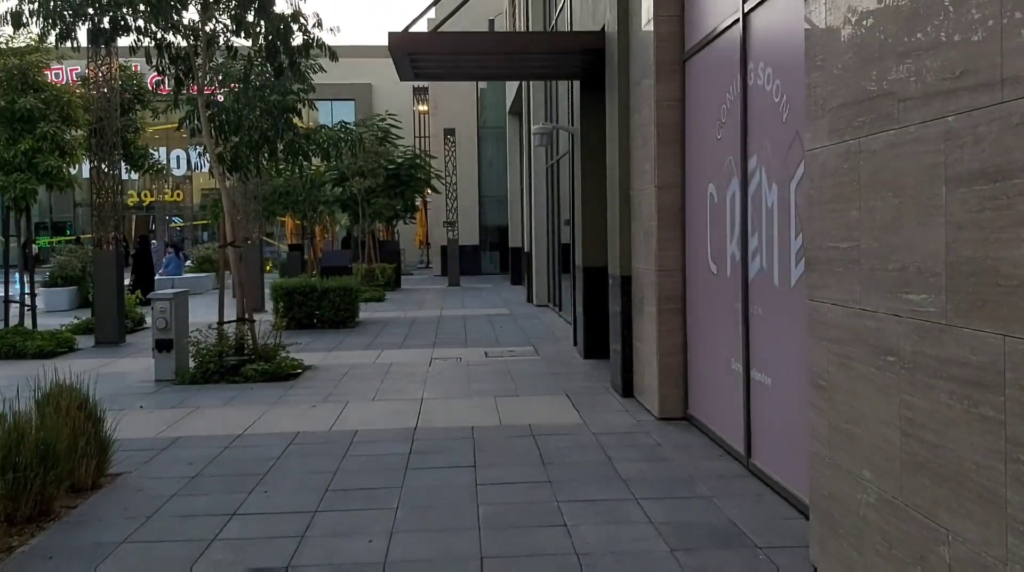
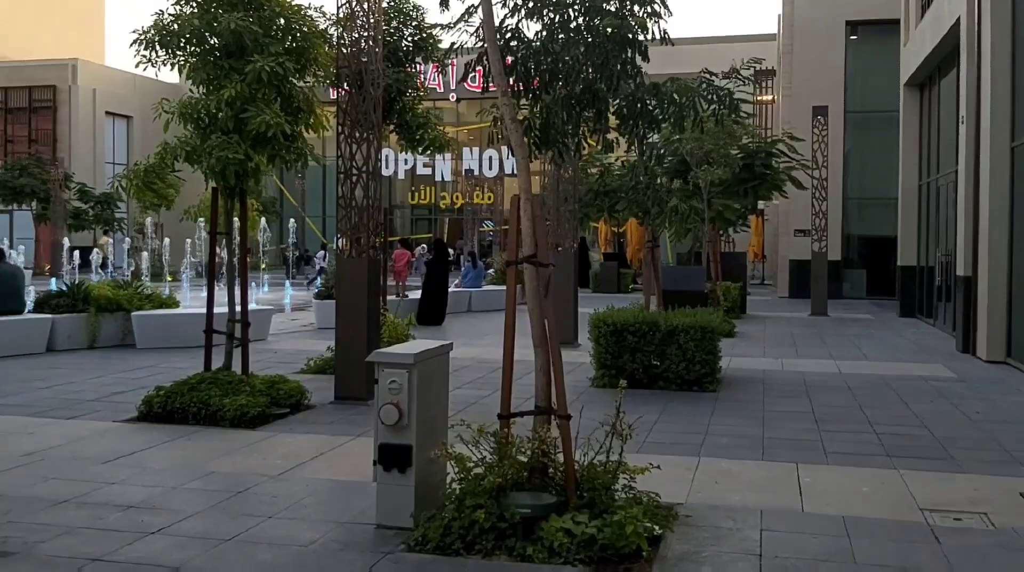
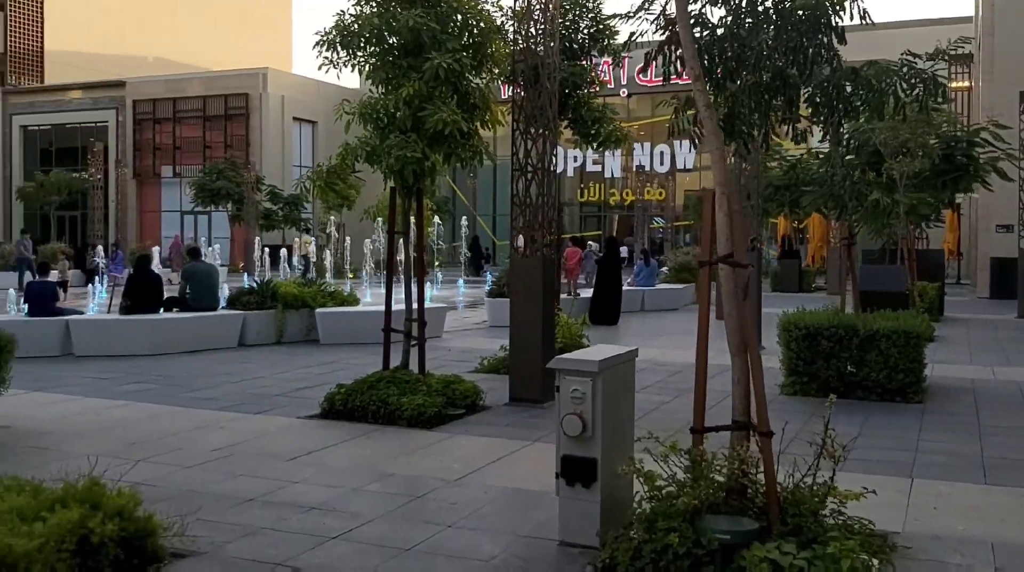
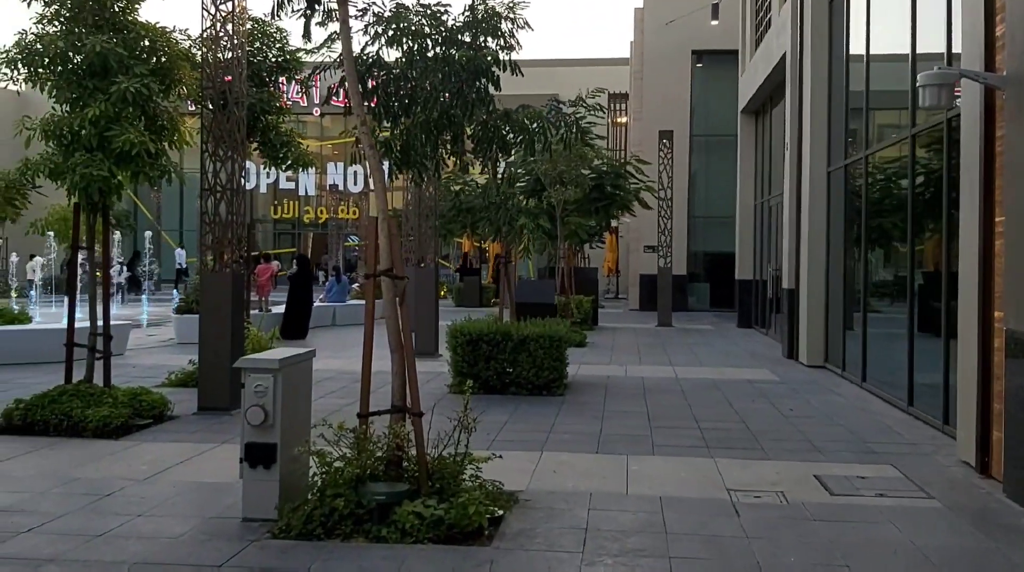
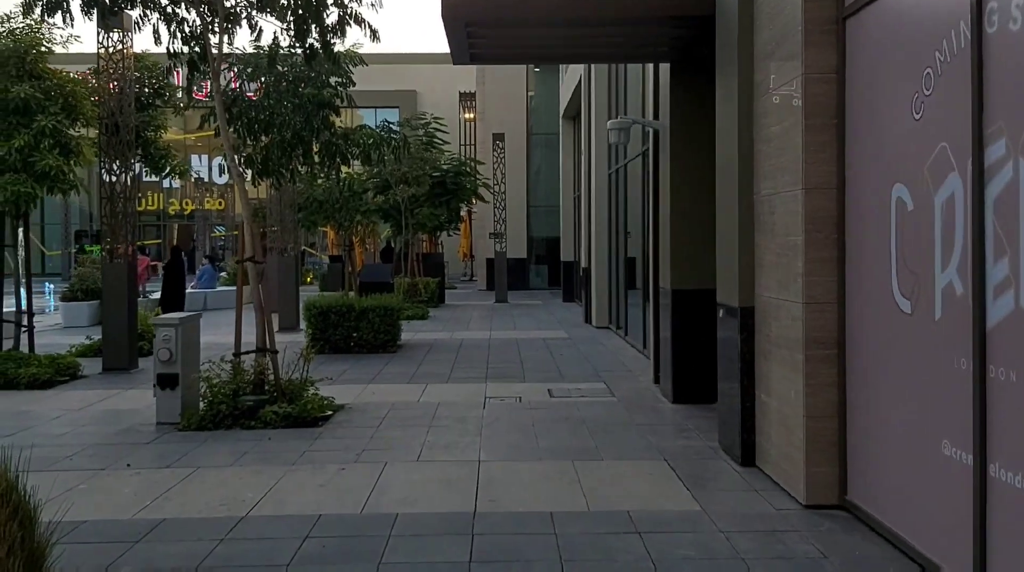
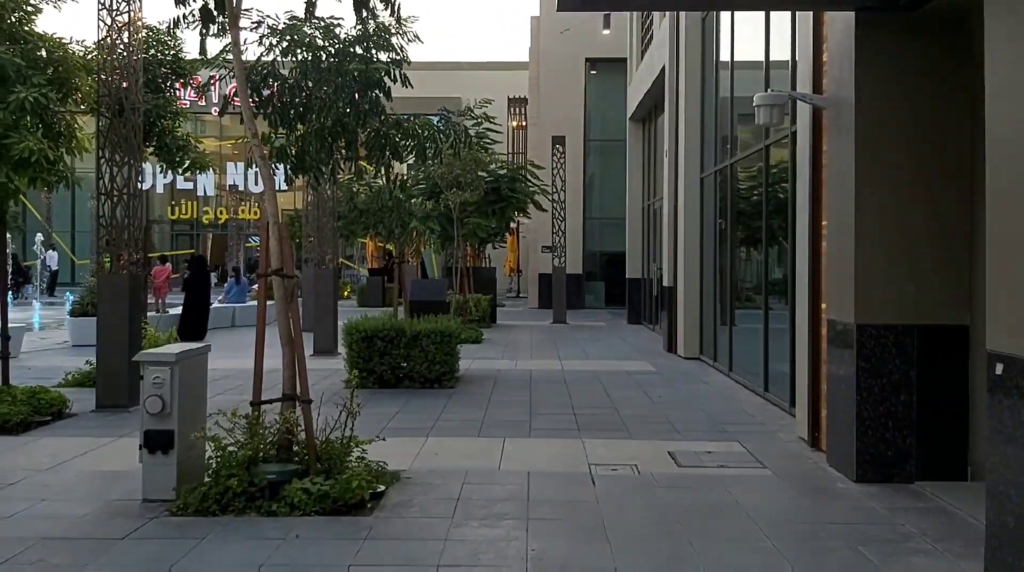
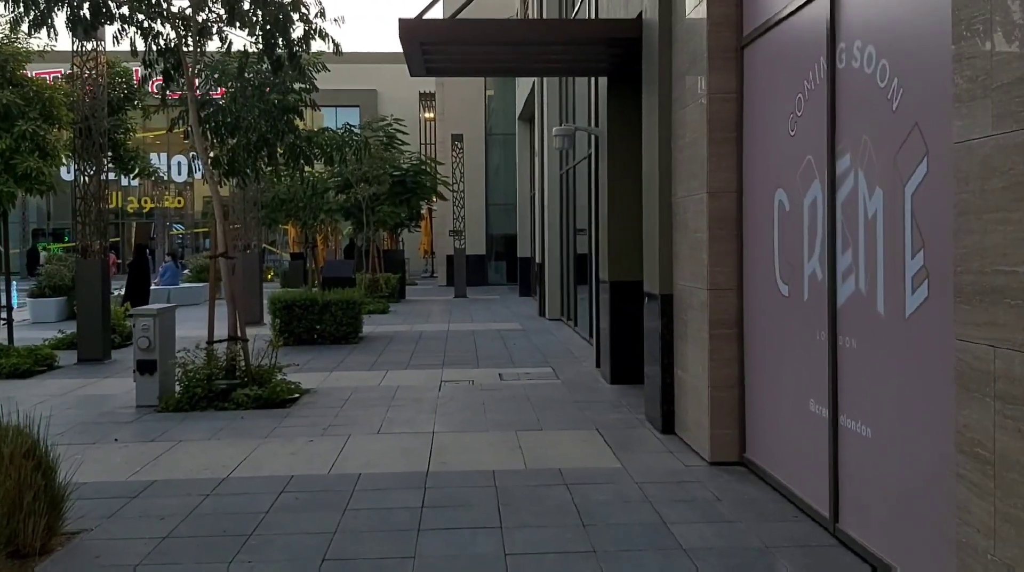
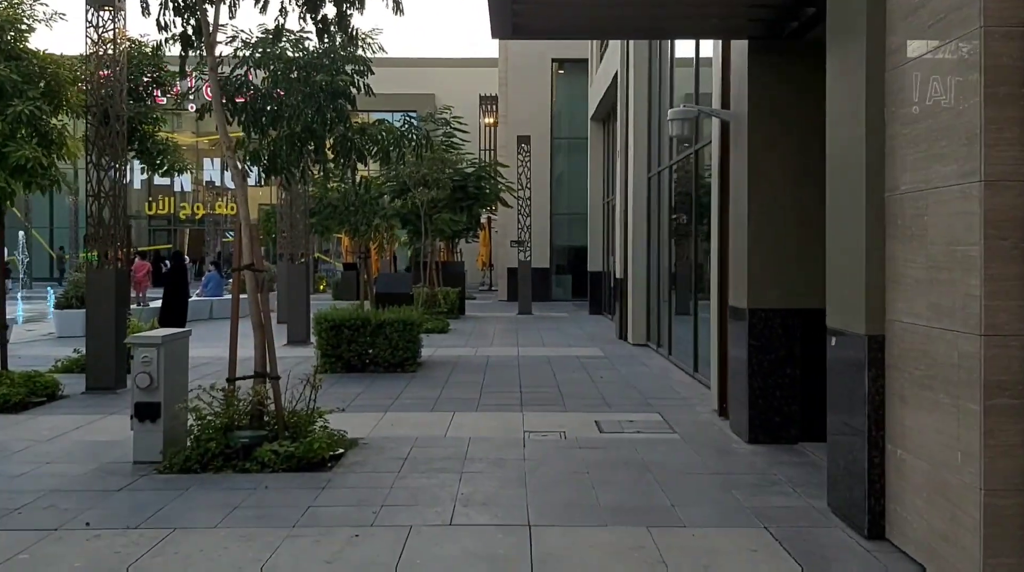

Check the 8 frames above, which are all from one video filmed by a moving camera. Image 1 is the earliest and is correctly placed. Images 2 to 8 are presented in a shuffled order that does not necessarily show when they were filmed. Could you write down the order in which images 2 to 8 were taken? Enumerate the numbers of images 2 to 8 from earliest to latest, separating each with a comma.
7, 5, 8, 6, 4, 2, 3
